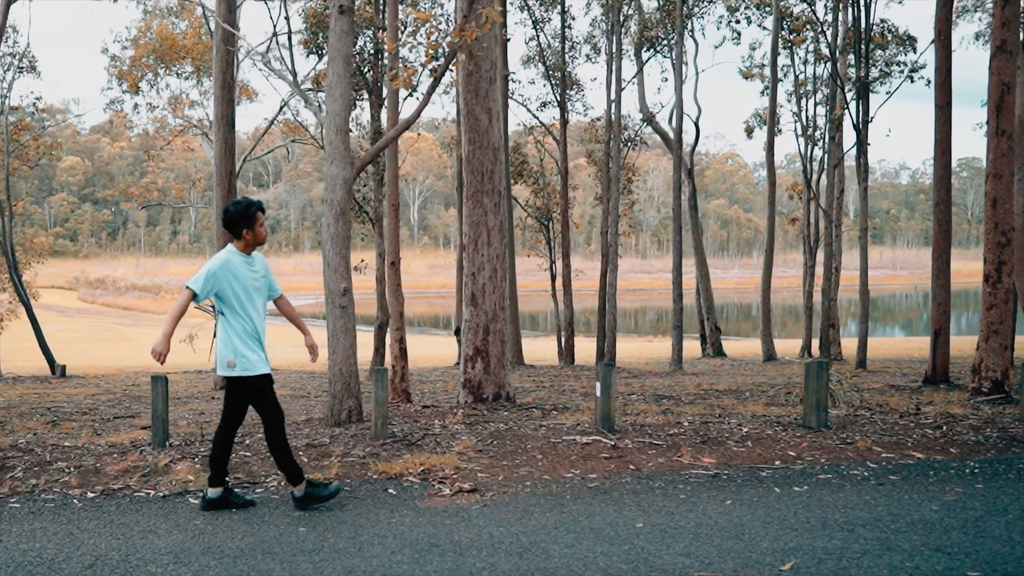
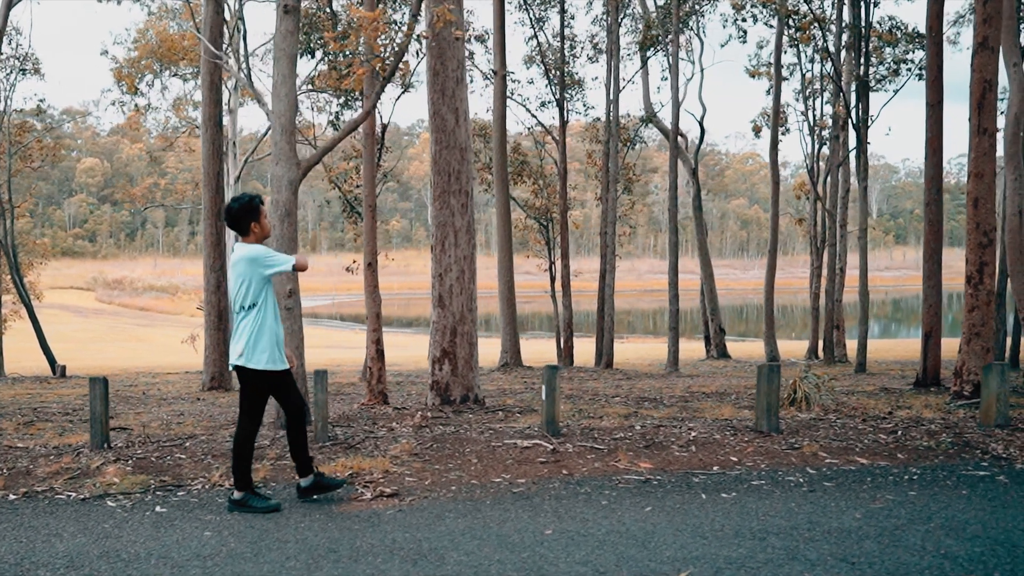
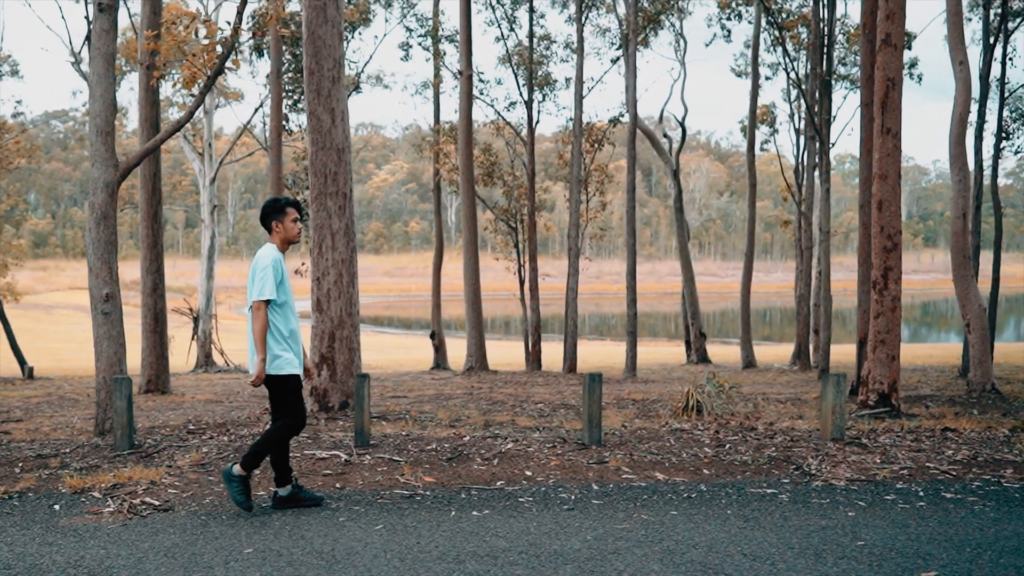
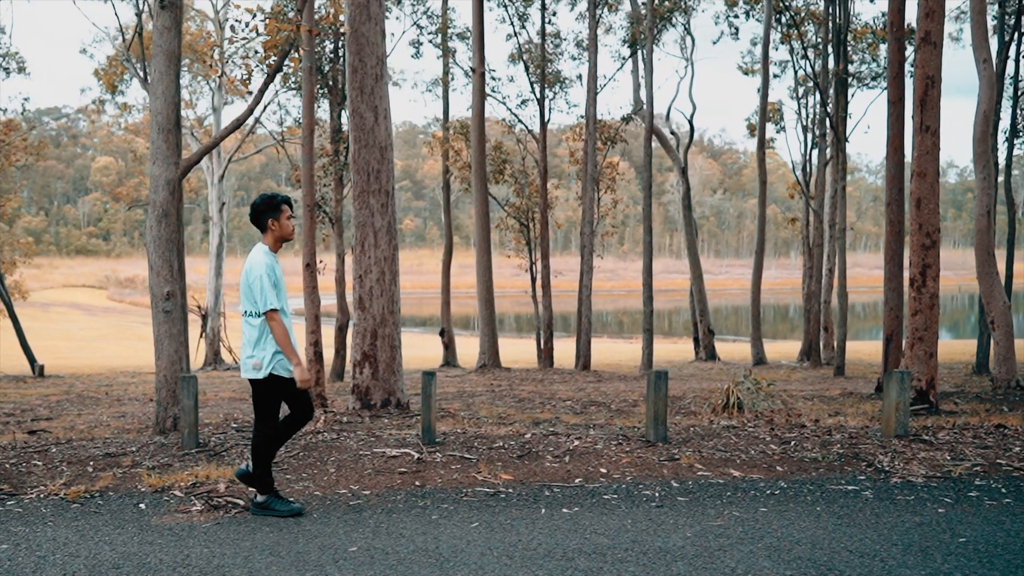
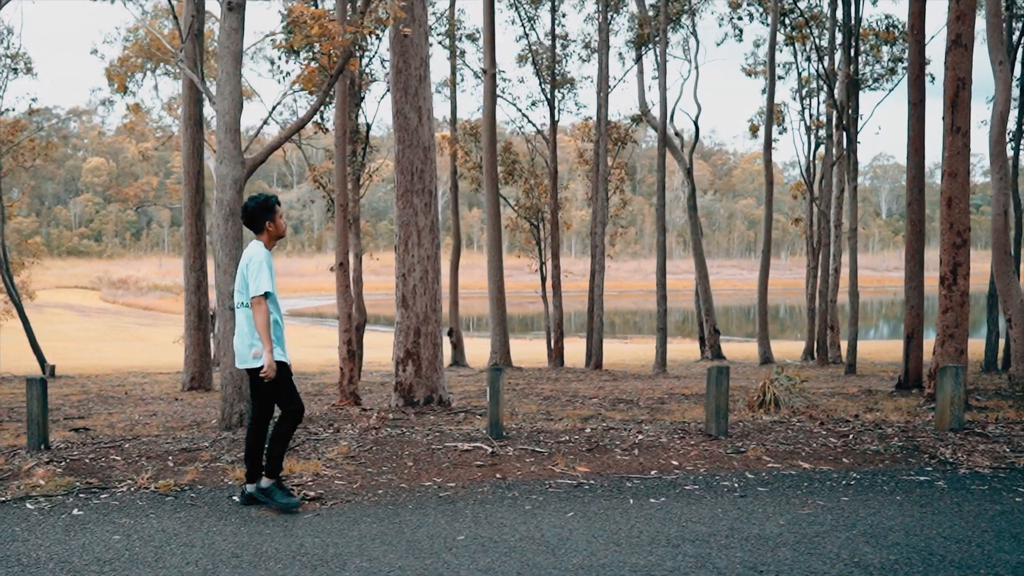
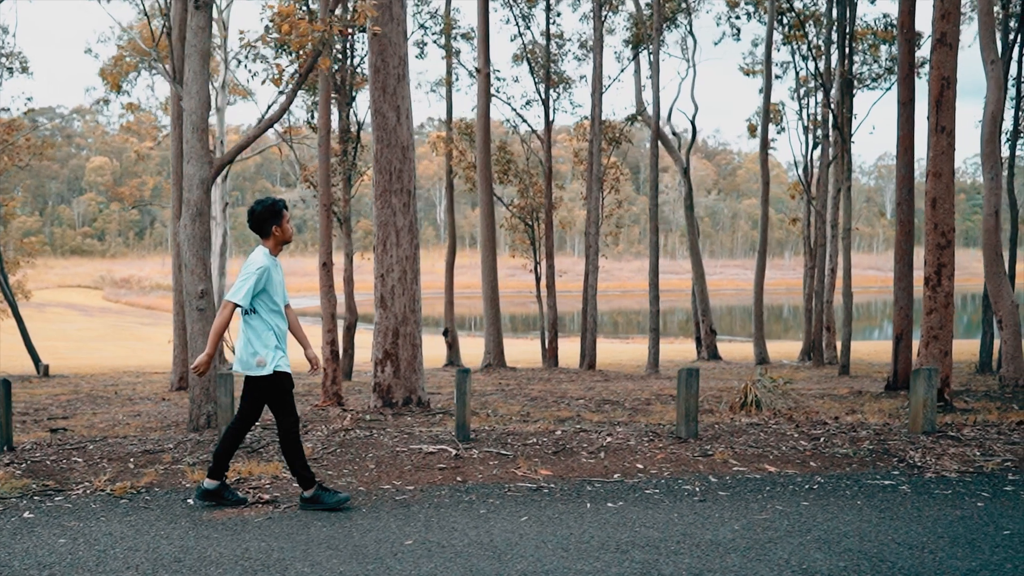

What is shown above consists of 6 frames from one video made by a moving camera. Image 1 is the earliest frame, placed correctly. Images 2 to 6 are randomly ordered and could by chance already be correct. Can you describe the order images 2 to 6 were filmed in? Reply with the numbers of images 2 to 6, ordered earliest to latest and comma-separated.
2, 5, 6, 4, 3
